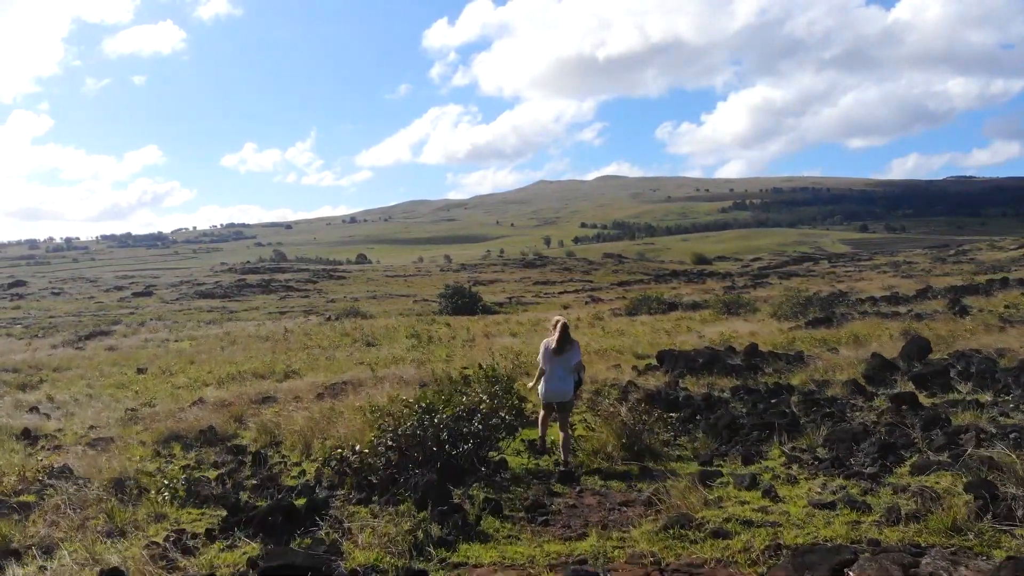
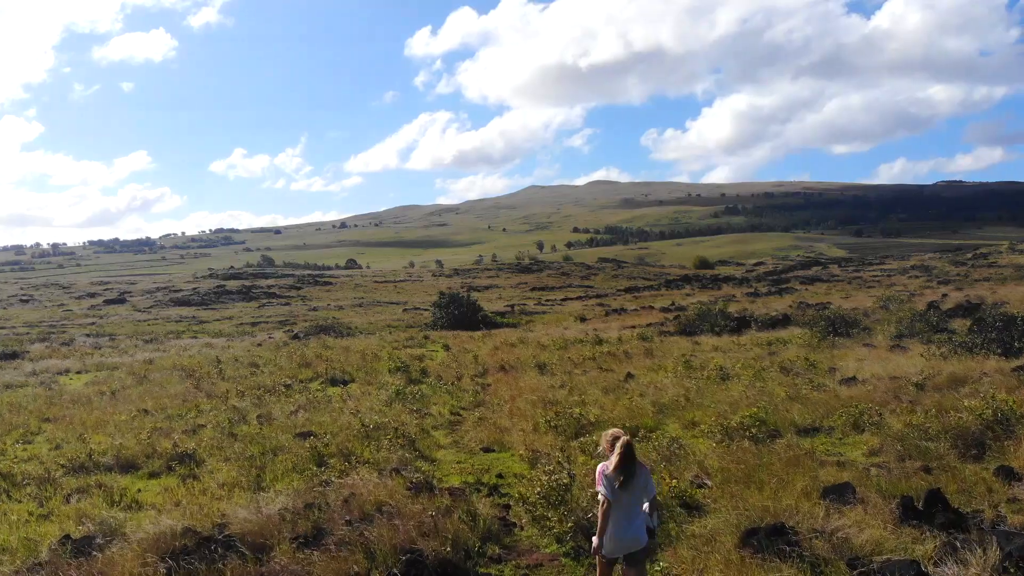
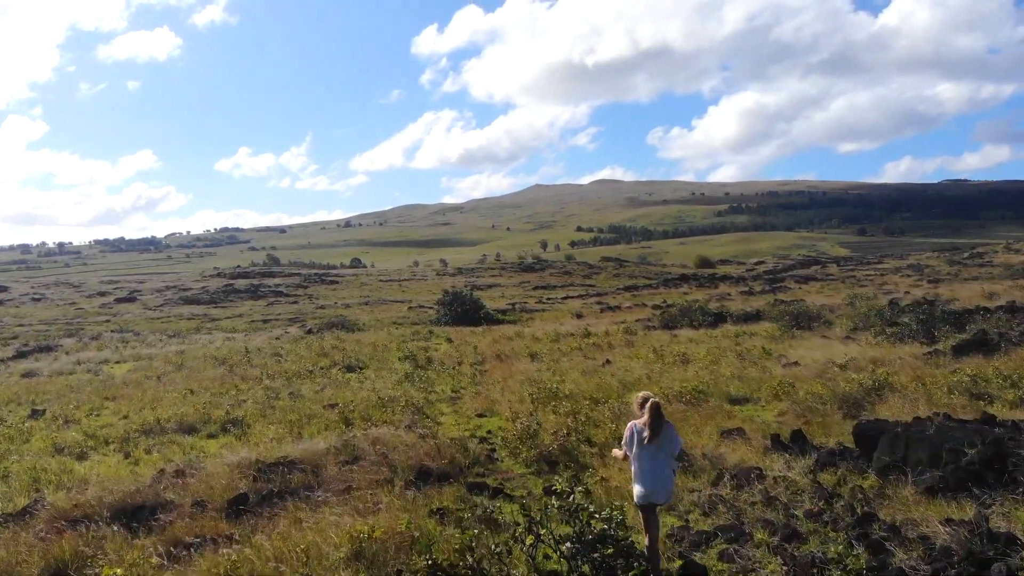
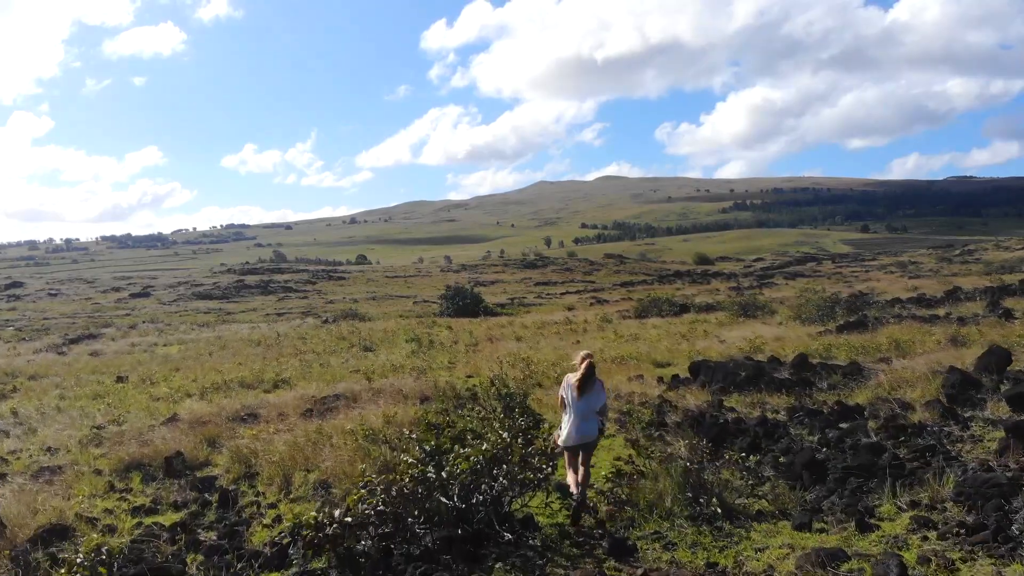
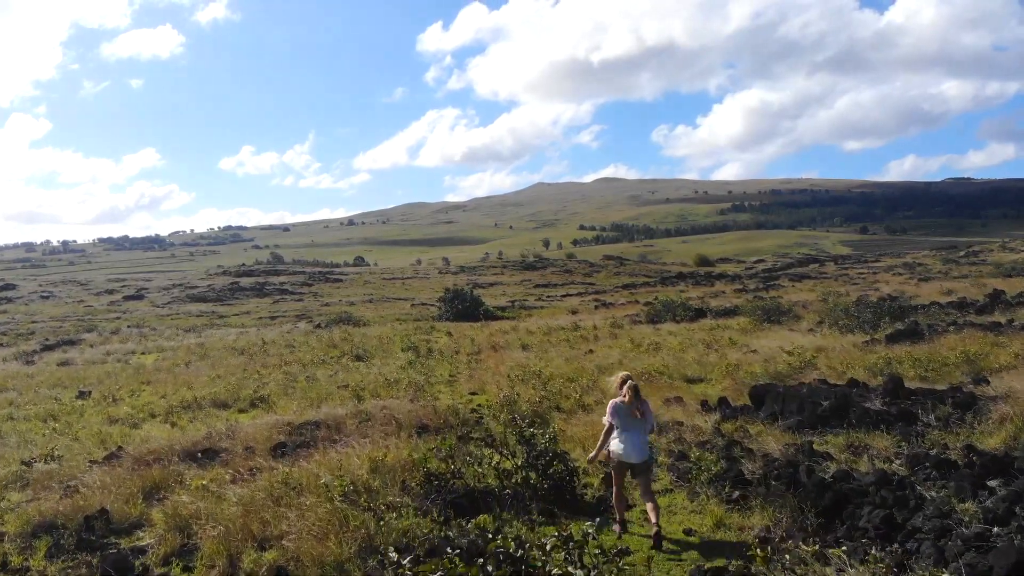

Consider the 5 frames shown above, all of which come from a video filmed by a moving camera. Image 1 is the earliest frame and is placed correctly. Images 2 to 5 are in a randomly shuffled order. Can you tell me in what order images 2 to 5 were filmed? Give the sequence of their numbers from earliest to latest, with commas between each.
4, 5, 3, 2
